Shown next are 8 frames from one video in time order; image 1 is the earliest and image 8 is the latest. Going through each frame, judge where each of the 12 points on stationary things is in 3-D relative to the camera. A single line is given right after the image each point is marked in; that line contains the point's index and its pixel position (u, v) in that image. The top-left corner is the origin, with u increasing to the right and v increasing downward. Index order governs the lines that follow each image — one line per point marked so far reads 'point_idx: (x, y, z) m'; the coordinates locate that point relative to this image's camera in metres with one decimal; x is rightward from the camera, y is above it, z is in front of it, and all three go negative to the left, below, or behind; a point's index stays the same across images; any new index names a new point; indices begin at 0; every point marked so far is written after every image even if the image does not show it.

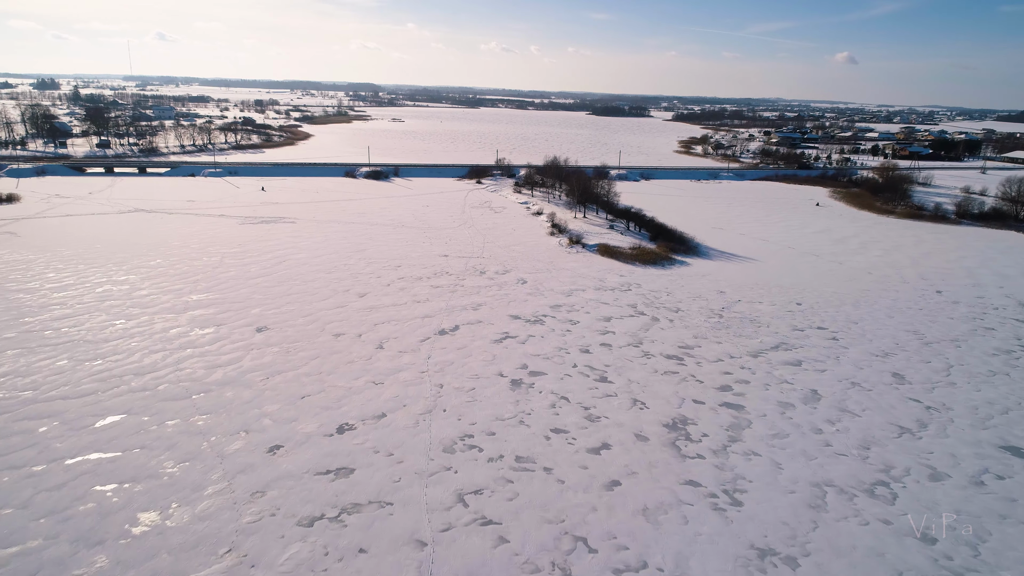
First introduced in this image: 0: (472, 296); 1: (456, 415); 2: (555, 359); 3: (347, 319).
0: (-1.3, -0.3, +18.3) m
1: (-1.1, -2.6, +11.5) m
2: (+1.1, -1.8, +14.1) m
3: (-4.7, -0.9, +16.3) m
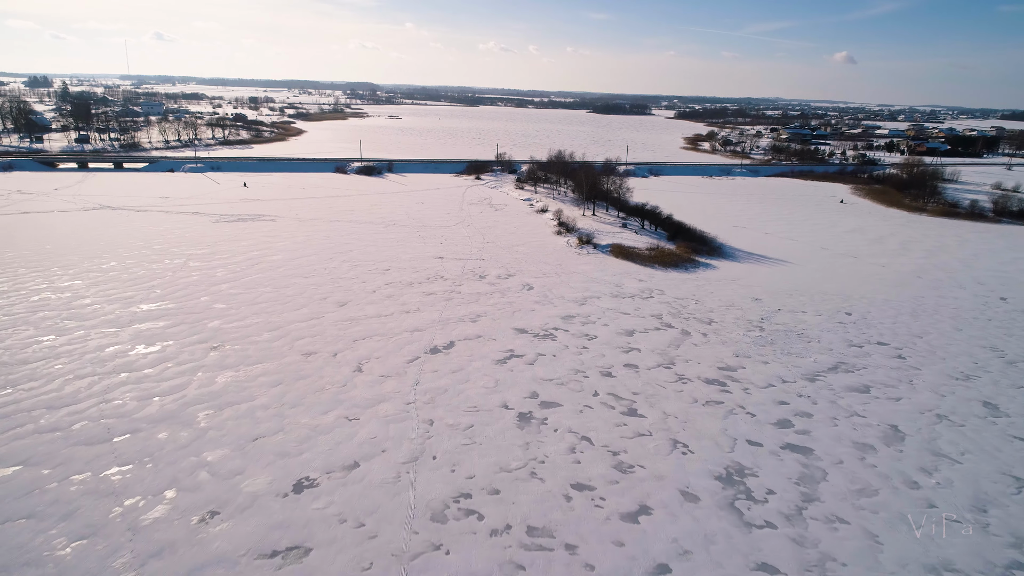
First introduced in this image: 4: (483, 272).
0: (-1.2, -0.5, +15.8) m
1: (-1.0, -2.8, +9.0) m
2: (+1.2, -2.0, +11.5) m
3: (-4.6, -1.1, +13.7) m
4: (-1.0, +0.5, +18.6) m
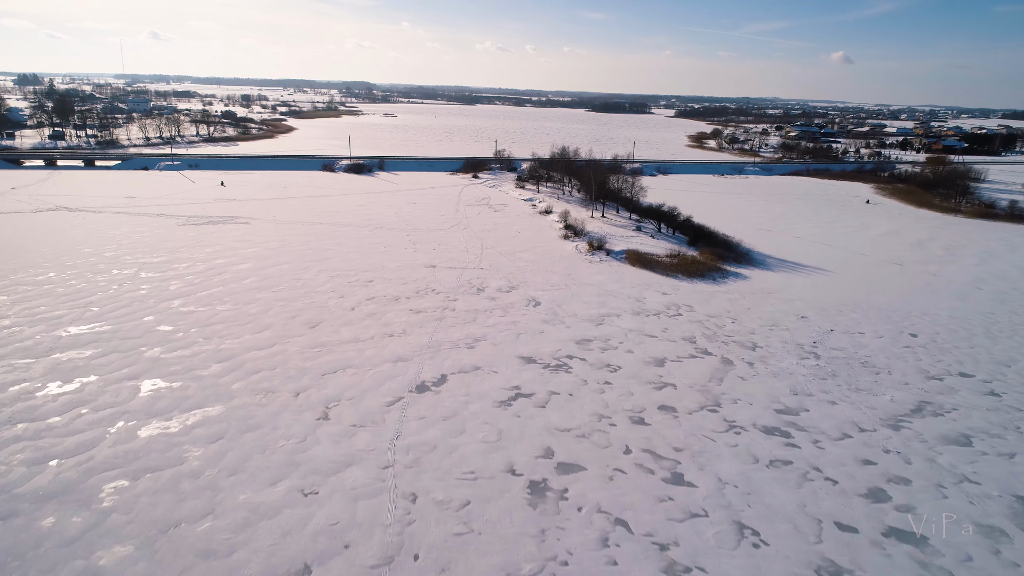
0: (-1.1, -0.9, +13.3) m
1: (-0.9, -3.2, +6.5) m
2: (+1.3, -2.4, +9.0) m
3: (-4.5, -1.5, +11.2) m
4: (-0.9, +0.1, +16.1) m
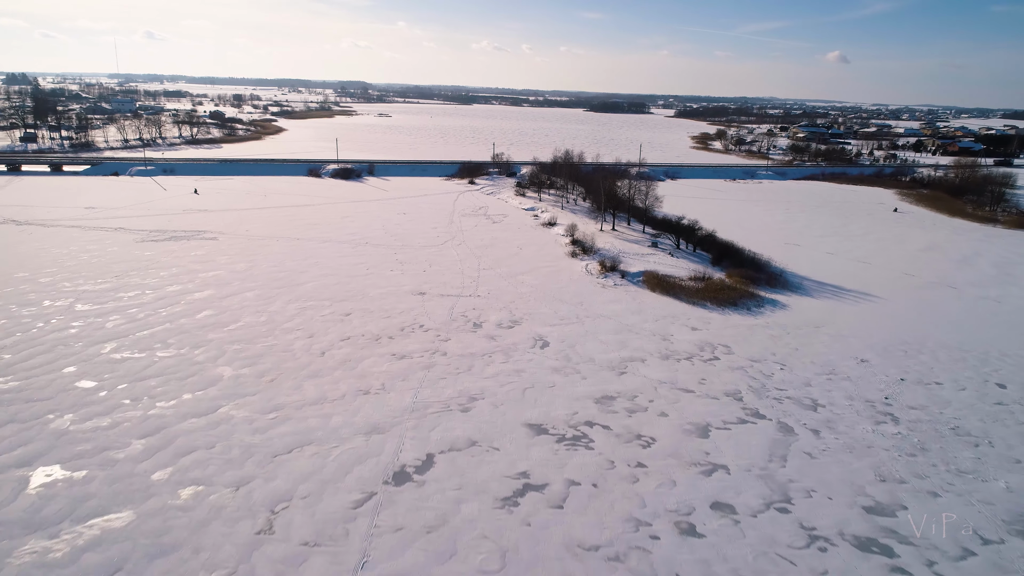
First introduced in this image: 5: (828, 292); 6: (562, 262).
0: (-1.0, -1.7, +10.8) m
1: (-0.8, -4.1, +4.0) m
2: (+1.4, -3.2, +6.6) m
3: (-4.4, -2.3, +8.8) m
4: (-0.8, -0.7, +13.7) m
5: (+9.1, -0.1, +16.3) m
6: (+1.6, +0.9, +18.6) m
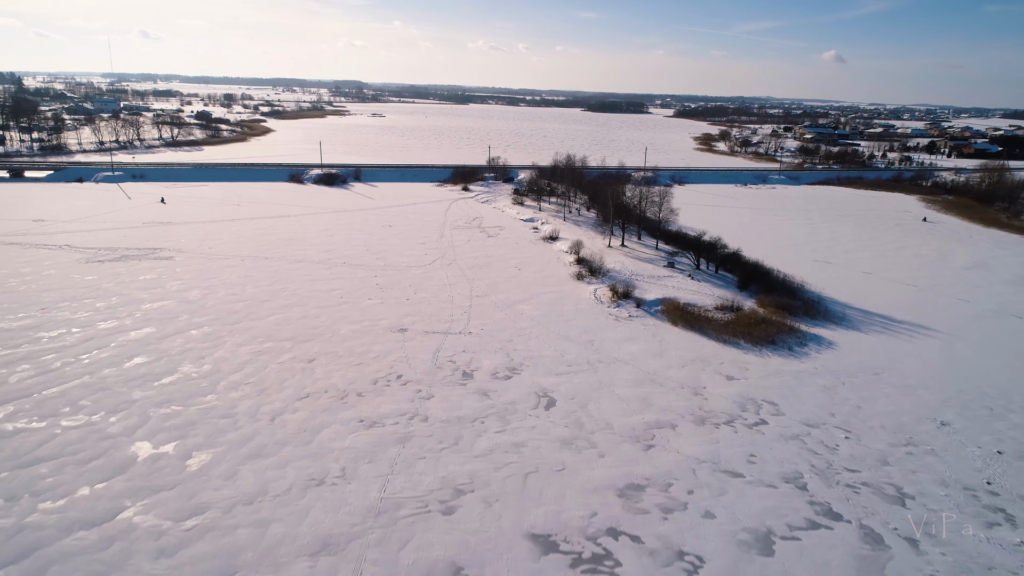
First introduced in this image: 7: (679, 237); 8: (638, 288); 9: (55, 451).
0: (-1.0, -2.5, +8.5) m
1: (-0.7, -4.9, +1.7) m
2: (+1.4, -4.0, +4.3) m
3: (-4.4, -3.2, +6.4) m
4: (-0.9, -1.5, +11.3) m
5: (+9.0, -0.9, +14.0) m
6: (+1.5, +0.1, +16.2) m
7: (+5.7, +1.8, +19.4) m
8: (+3.5, 0.0, +15.5) m
9: (-6.8, -2.4, +8.3) m
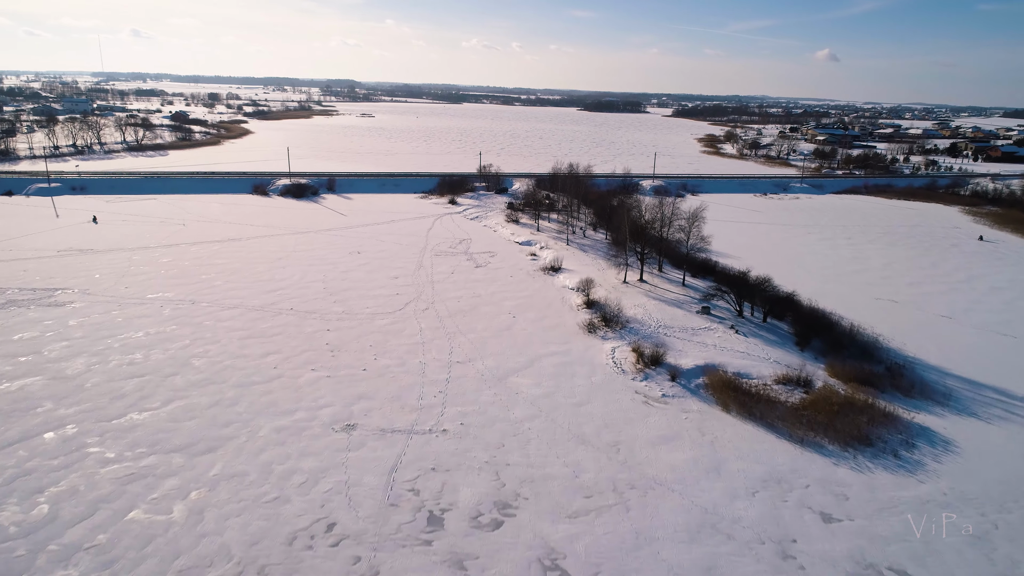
0: (-1.1, -3.8, +4.8) m
1: (-0.8, -6.2, -2.0) m
2: (+1.4, -5.3, +0.6) m
3: (-4.5, -4.5, +2.6) m
4: (-1.0, -2.8, +7.6) m
5: (+8.9, -2.2, +10.4) m
6: (+1.4, -1.2, +12.5) m
7: (+5.5, +0.5, +15.8) m
8: (+3.3, -1.3, +11.8) m
9: (-6.9, -3.7, +4.6) m
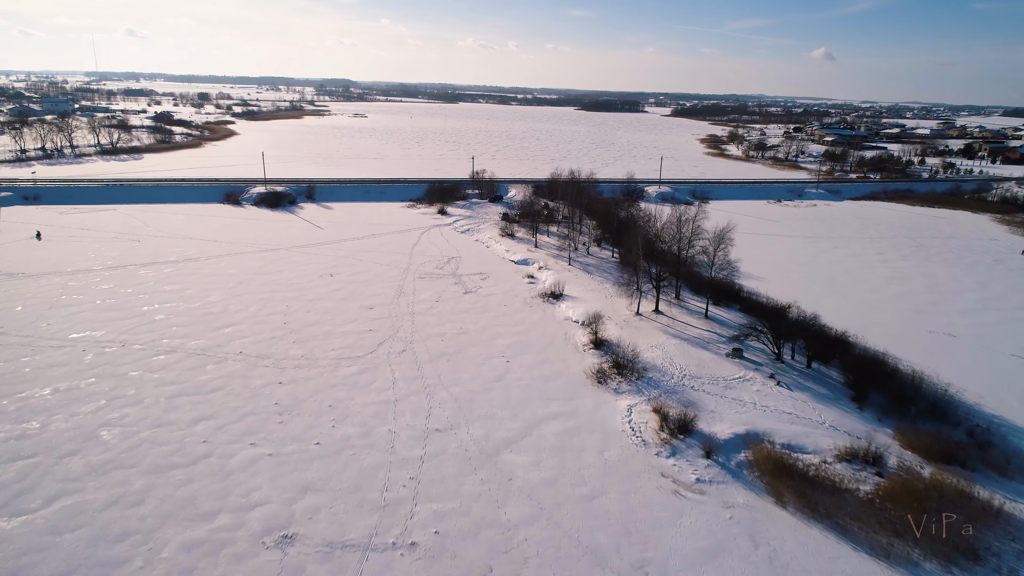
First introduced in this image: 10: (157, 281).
0: (-1.2, -4.6, +2.5) m
1: (-0.8, -7.0, -4.3) m
2: (+1.3, -6.1, -1.7) m
3: (-4.6, -5.3, +0.3) m
4: (-1.1, -3.6, +5.3) m
5: (+8.8, -2.9, +8.1) m
6: (+1.3, -2.0, +10.2) m
7: (+5.4, -0.3, +13.5) m
8: (+3.2, -2.0, +9.5) m
9: (-6.9, -4.6, +2.3) m
10: (-9.8, +0.2, +15.7) m
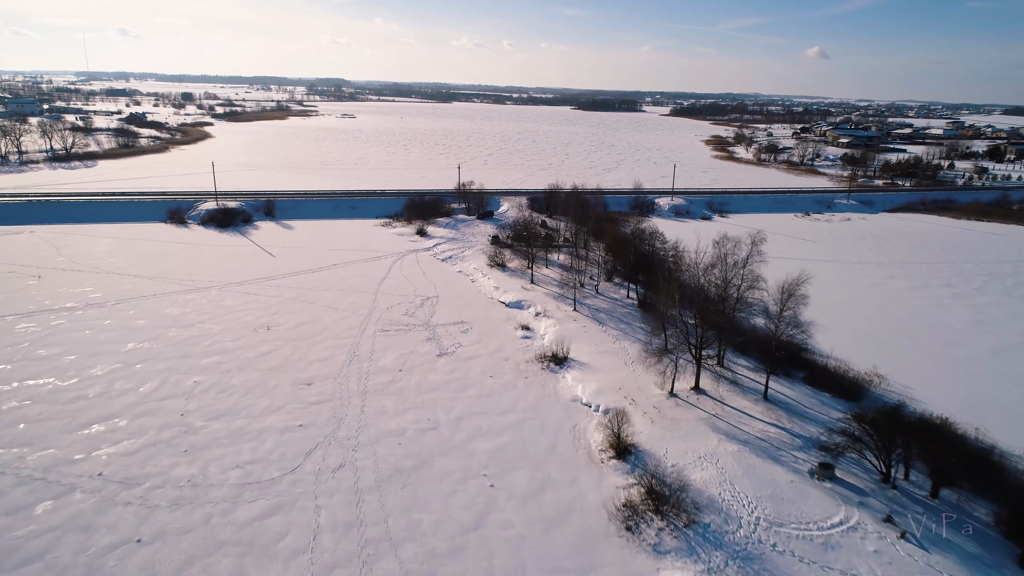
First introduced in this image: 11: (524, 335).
0: (-1.3, -5.9, -1.2) m
1: (-0.9, -8.3, -8.0) m
2: (+1.2, -7.4, -5.3) m
3: (-4.7, -6.6, -3.4) m
4: (-1.2, -4.9, +1.6) m
5: (+8.6, -4.1, +4.6) m
6: (+1.1, -3.2, +6.6) m
7: (+5.2, -1.5, +9.9) m
8: (+3.0, -3.3, +5.9) m
9: (-7.1, -5.9, -1.4) m
10: (-10.1, -1.1, +11.9) m
11: (+0.3, -1.0, +12.5) m
